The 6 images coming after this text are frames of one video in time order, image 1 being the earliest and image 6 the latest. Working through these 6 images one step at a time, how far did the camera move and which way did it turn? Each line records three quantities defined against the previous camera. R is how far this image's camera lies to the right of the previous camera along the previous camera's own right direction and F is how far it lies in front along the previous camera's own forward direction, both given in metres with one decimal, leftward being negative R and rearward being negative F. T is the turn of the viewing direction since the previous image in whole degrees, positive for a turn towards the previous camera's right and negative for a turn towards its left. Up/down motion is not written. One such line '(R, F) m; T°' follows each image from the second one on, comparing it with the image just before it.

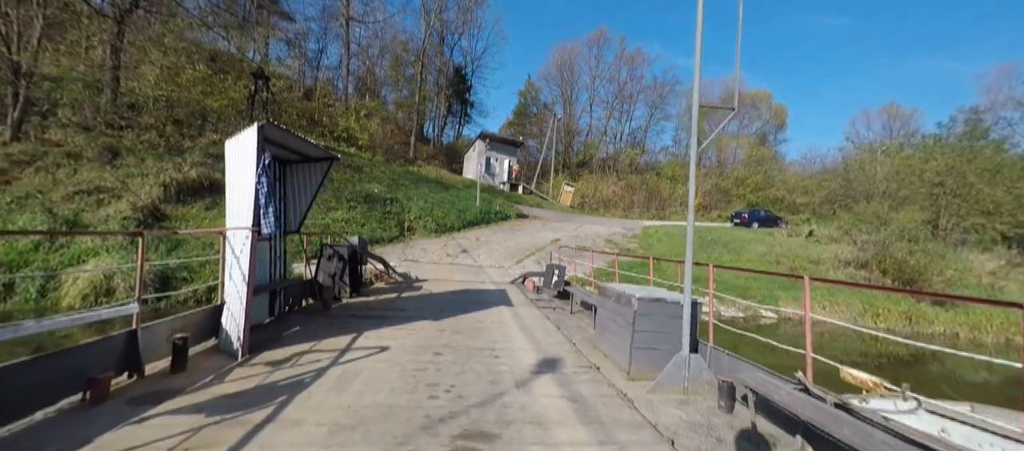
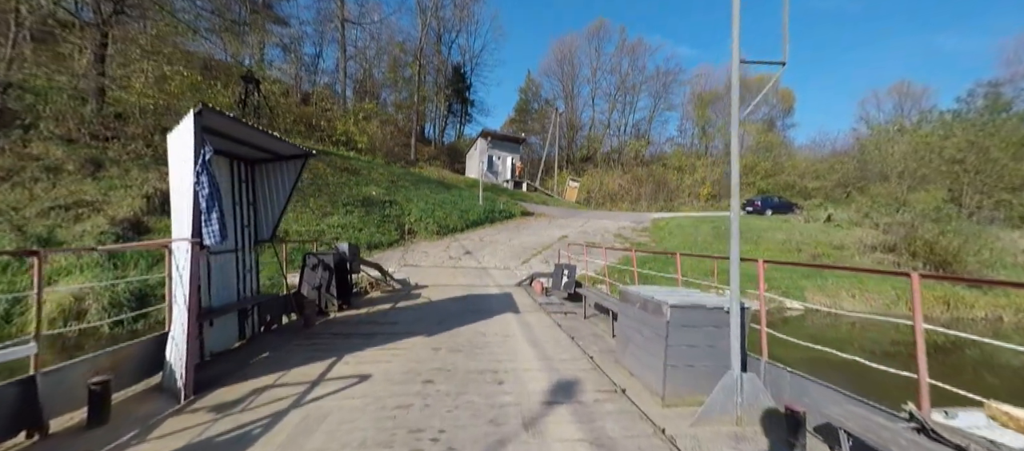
(+0.1, +0.7) m; -1°
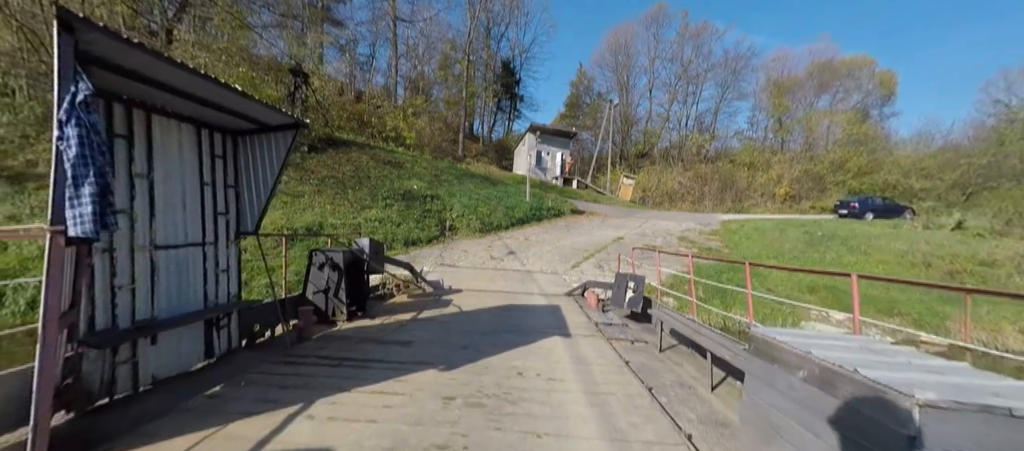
(0.0, +1.5) m; -7°
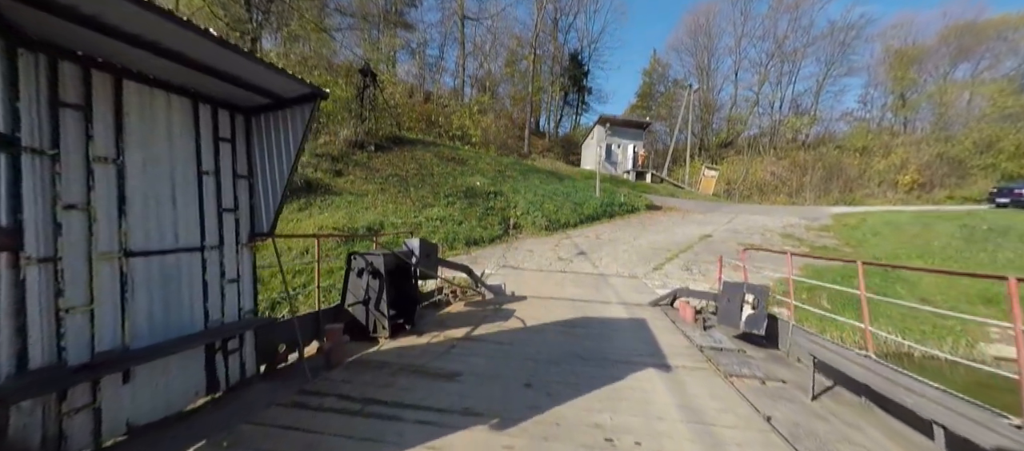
(-0.1, +1.1) m; -10°
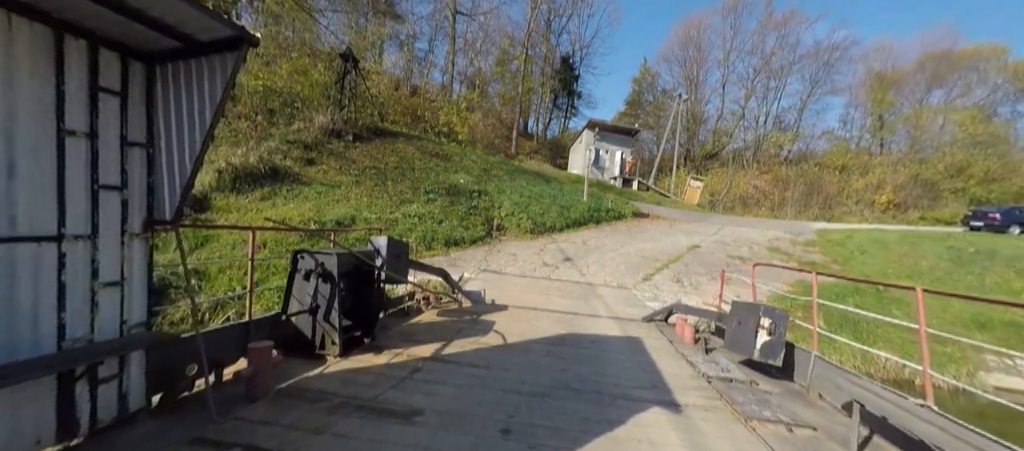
(0.0, +0.7) m; +2°
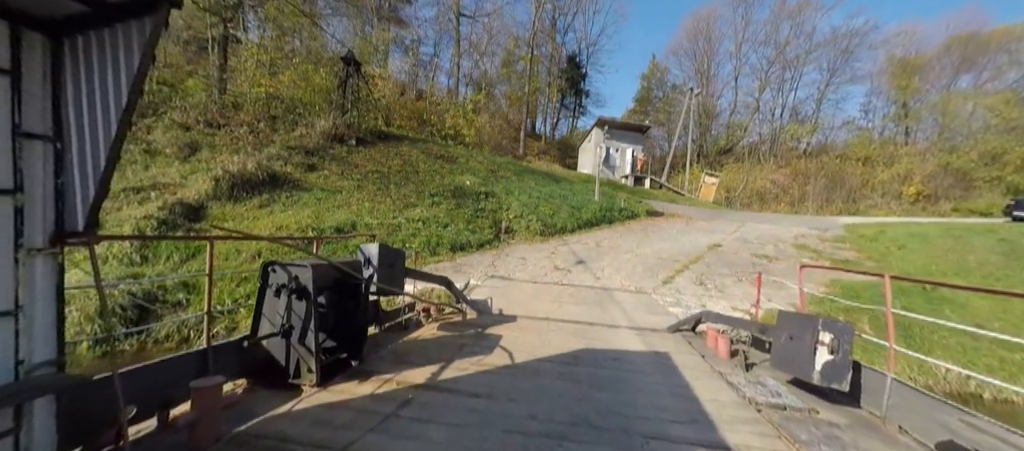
(+0.1, +0.6) m; -2°
